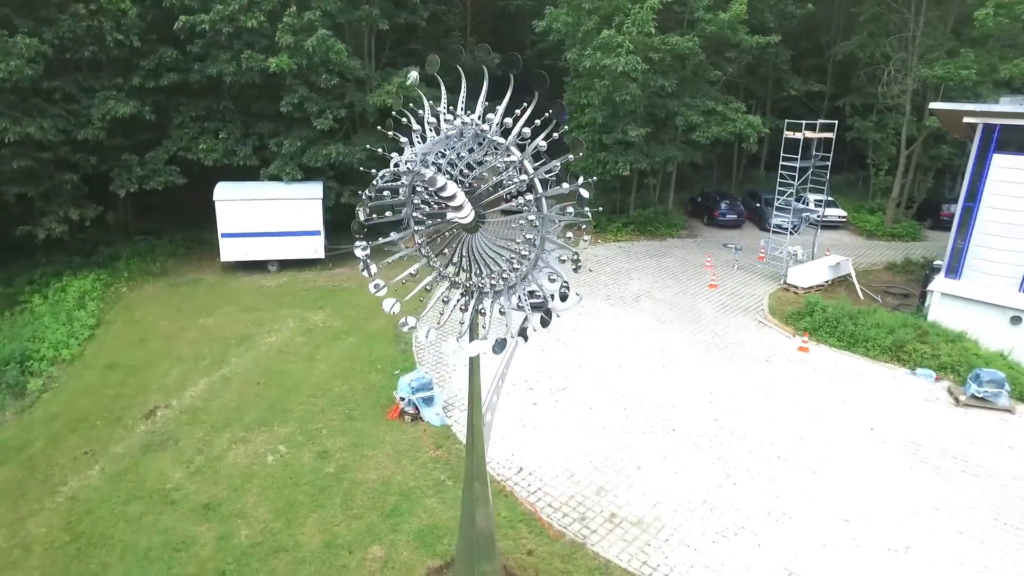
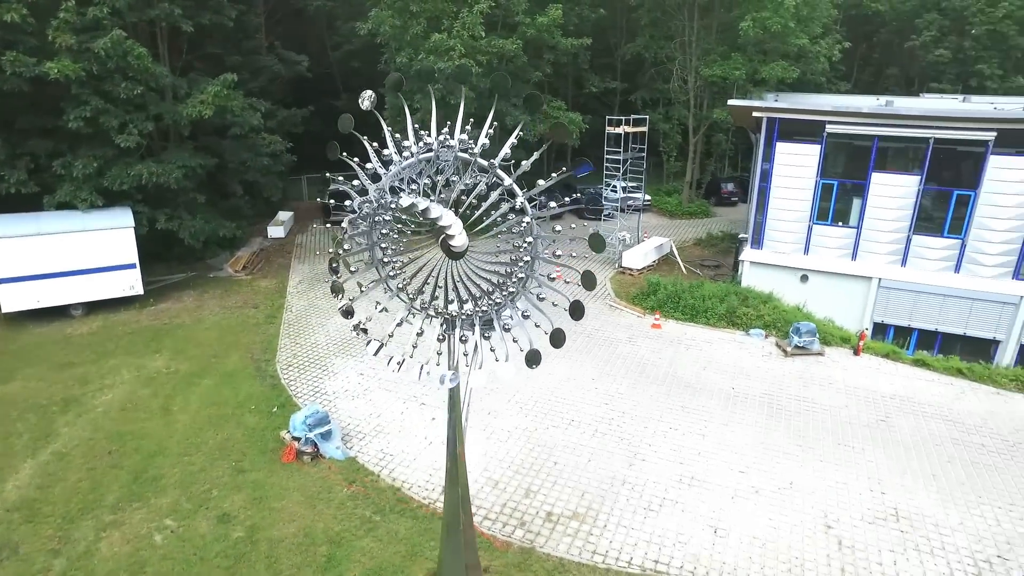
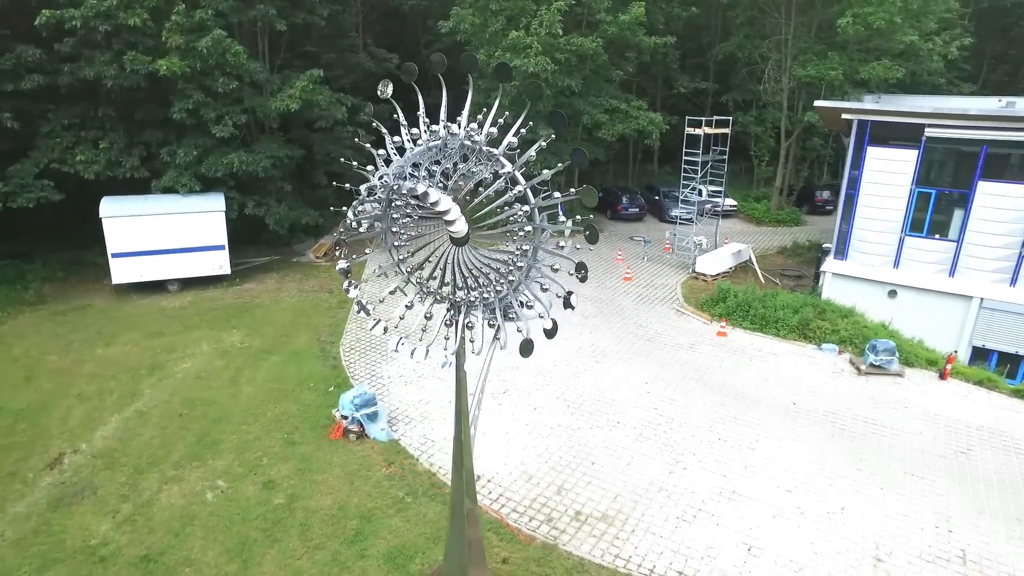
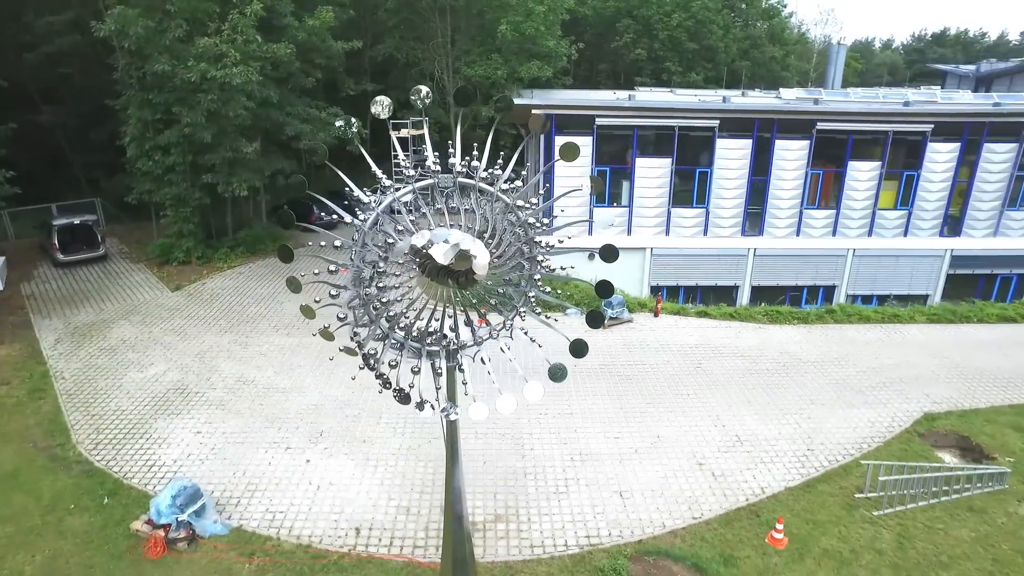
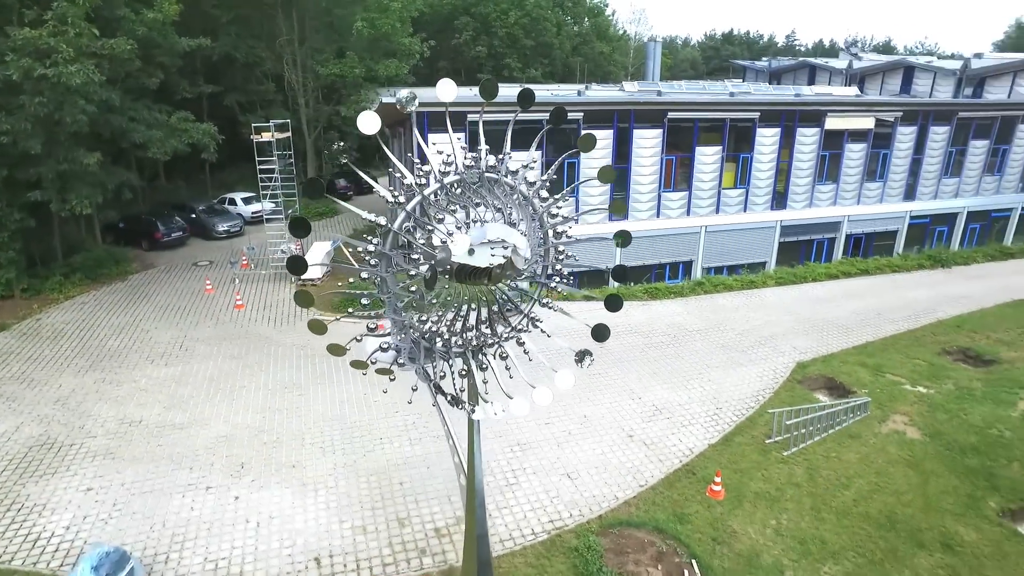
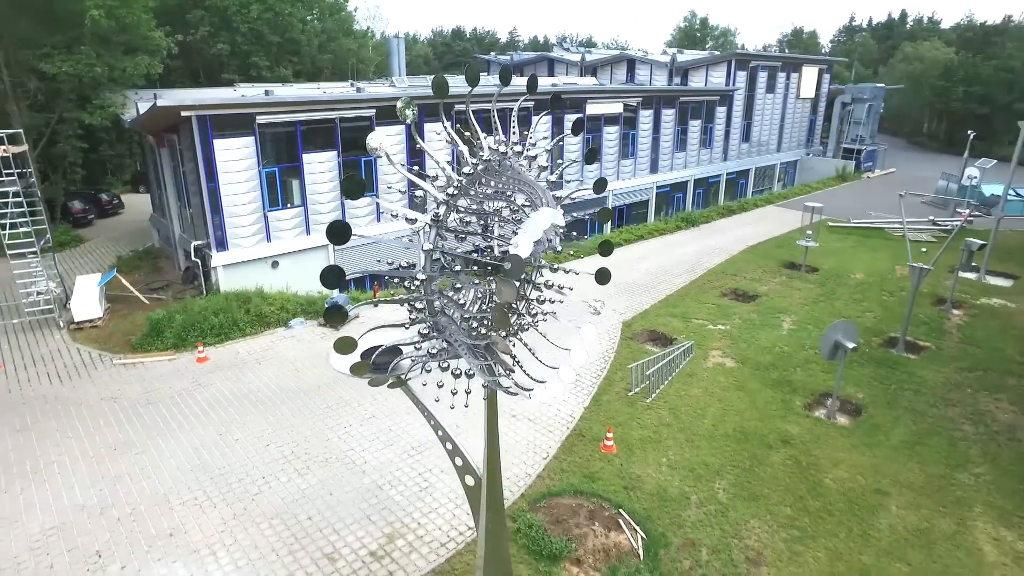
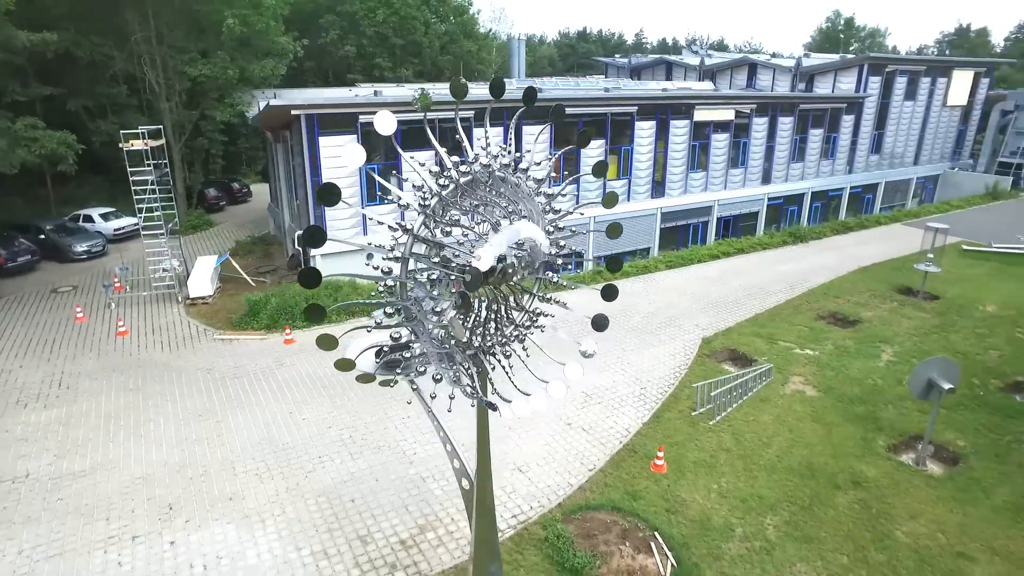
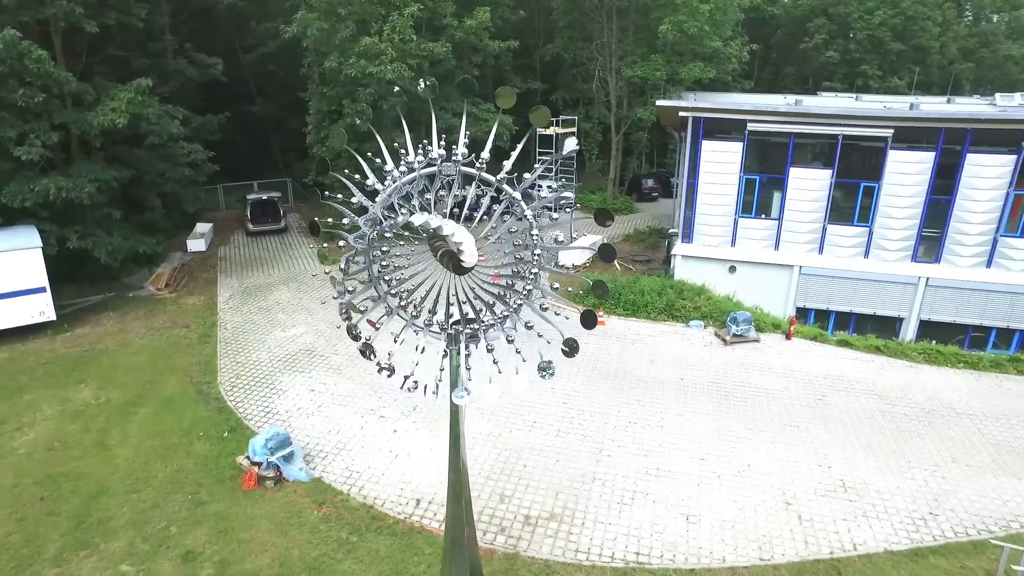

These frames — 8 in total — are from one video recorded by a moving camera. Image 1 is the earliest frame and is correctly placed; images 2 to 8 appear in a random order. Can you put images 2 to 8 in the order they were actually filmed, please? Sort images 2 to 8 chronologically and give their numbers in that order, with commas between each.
3, 2, 8, 4, 5, 7, 6
